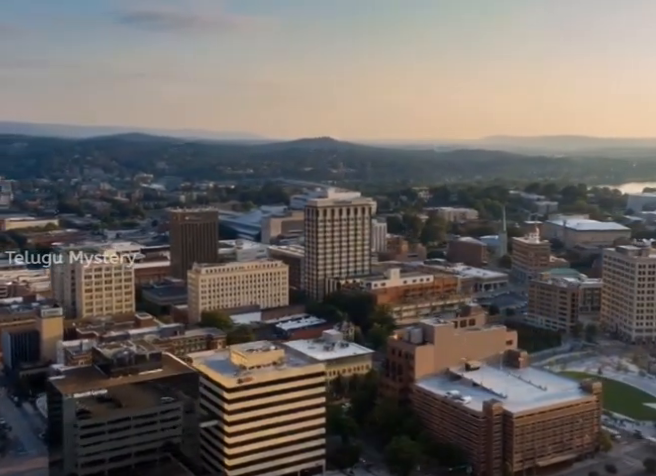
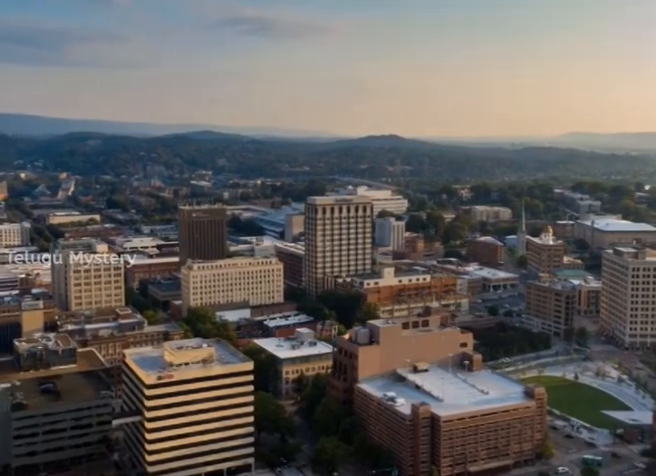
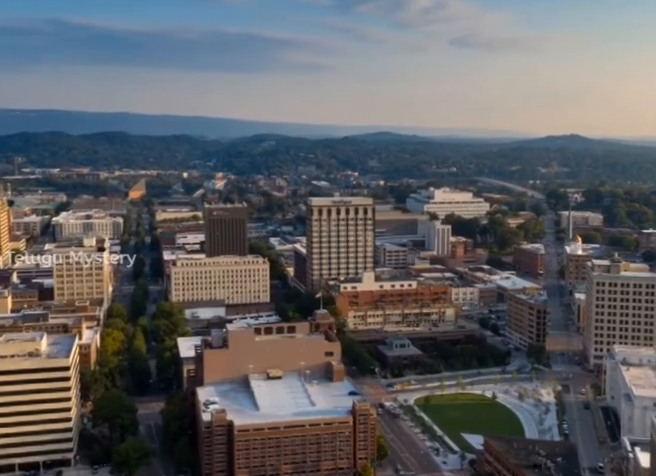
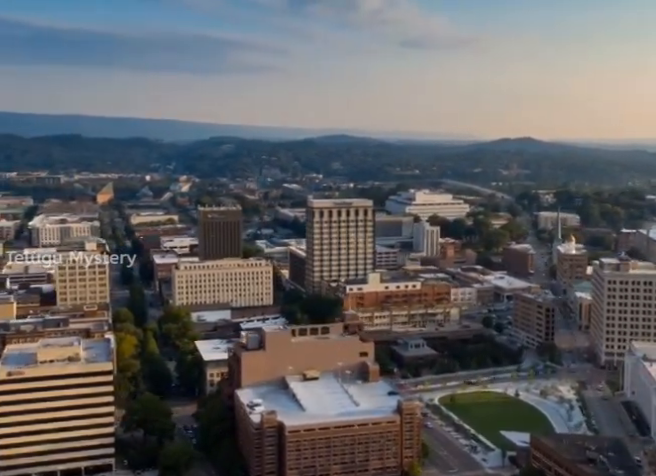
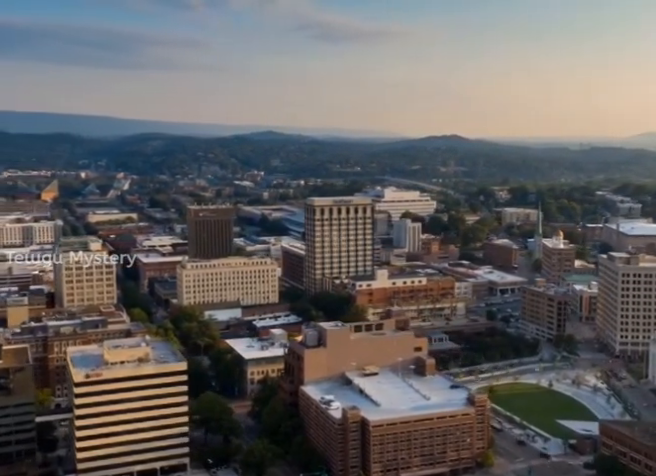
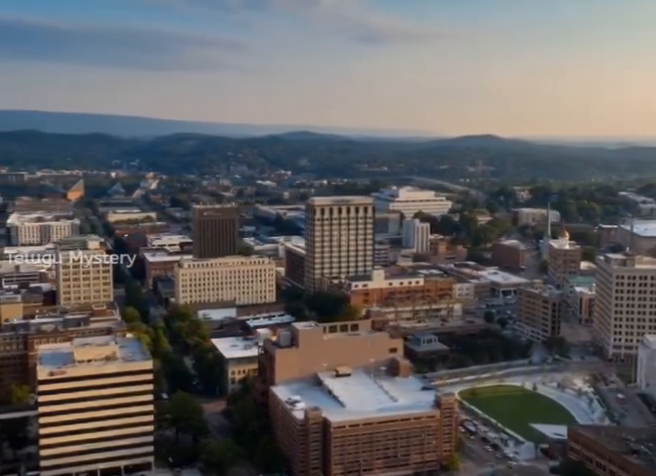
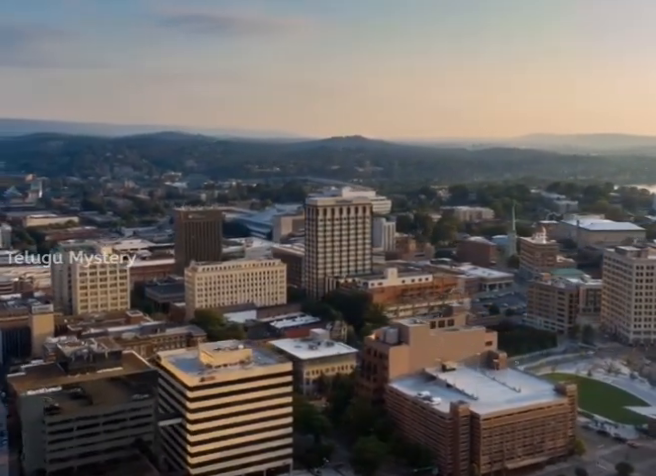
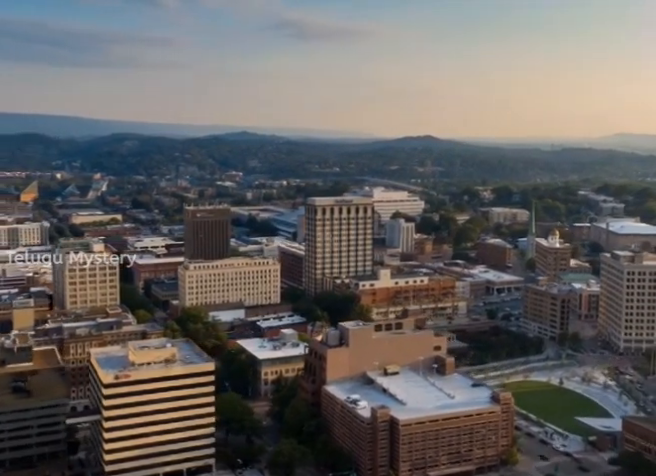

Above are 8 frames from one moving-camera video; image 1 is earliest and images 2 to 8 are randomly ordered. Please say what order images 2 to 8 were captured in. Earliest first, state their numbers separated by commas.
7, 2, 8, 5, 6, 4, 3
